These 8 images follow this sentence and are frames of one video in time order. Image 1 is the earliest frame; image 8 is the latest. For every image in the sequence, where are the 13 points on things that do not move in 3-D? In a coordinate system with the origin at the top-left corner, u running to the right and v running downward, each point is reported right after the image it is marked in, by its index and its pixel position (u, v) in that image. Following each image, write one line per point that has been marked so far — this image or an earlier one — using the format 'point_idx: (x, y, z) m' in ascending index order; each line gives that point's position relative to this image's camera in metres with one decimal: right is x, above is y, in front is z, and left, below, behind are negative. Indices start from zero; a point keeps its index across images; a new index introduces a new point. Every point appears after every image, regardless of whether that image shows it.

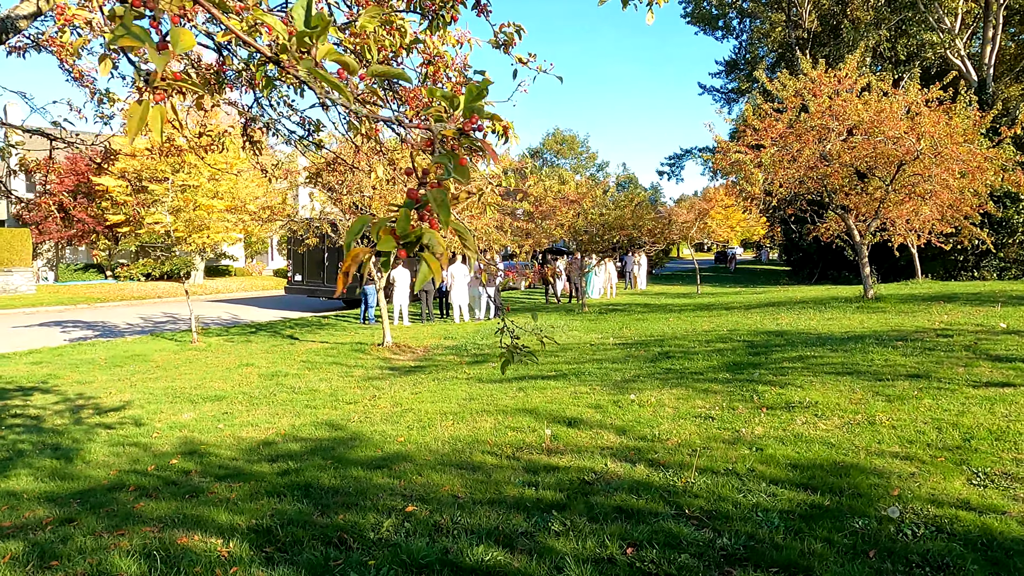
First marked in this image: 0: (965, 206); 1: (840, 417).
0: (+9.0, +1.6, +13.1) m
1: (+2.0, -0.8, +4.2) m
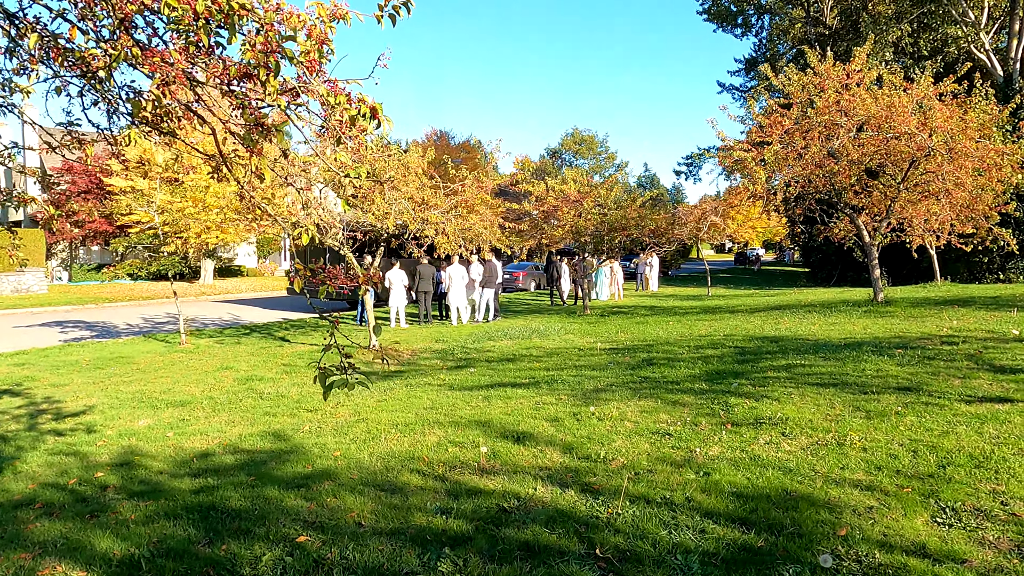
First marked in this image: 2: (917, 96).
0: (+8.9, +1.5, +12.5) m
1: (+1.7, -0.8, +3.8) m
2: (+7.1, +3.5, +11.9) m
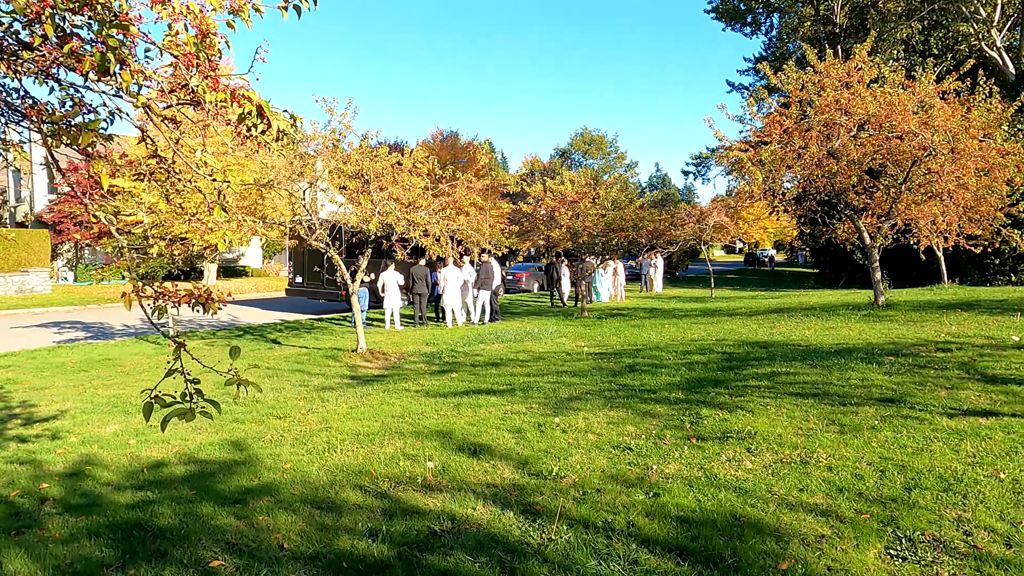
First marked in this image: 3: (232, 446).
0: (+8.8, +1.5, +12.2) m
1: (+1.4, -0.9, +3.6) m
2: (+7.0, +3.5, +11.6) m
3: (-2.1, -1.2, +5.0) m
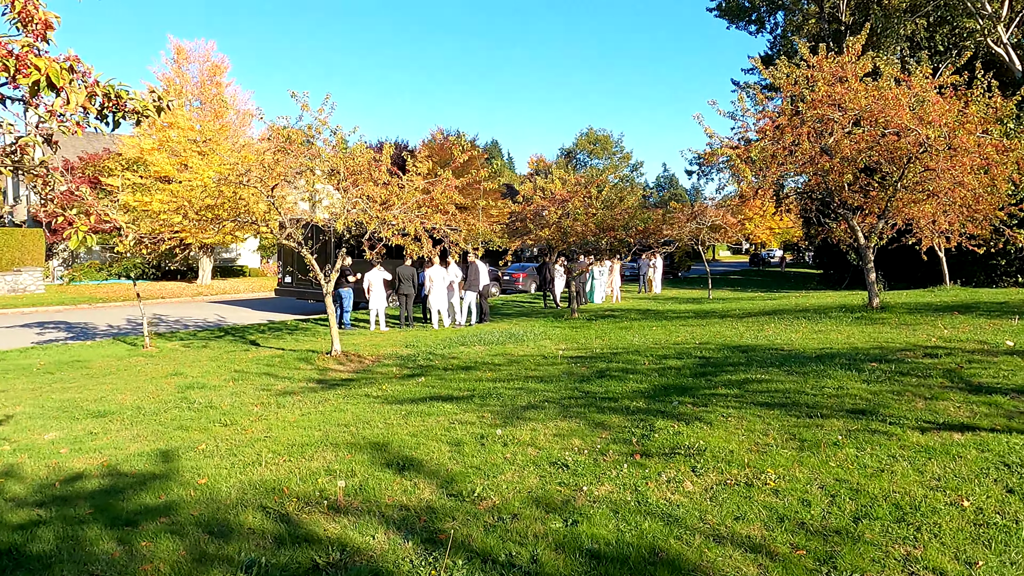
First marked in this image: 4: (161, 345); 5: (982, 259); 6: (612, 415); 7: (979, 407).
0: (+8.5, +1.4, +11.8) m
1: (+1.0, -0.9, +3.2) m
2: (+6.7, +3.4, +11.2) m
3: (-2.5, -1.2, +4.7) m
4: (-6.2, -1.0, +11.7) m
5: (+12.6, +0.8, +17.9) m
6: (+0.7, -0.9, +4.7) m
7: (+3.0, -0.8, +4.3) m
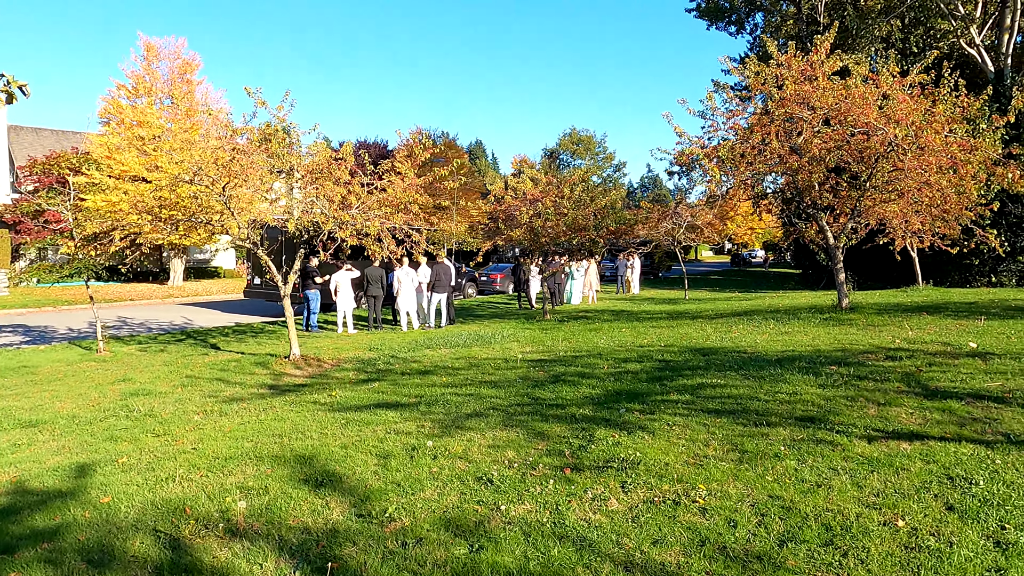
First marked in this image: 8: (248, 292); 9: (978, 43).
0: (+7.9, +1.4, +11.7) m
1: (+0.6, -0.9, +3.0) m
2: (+6.1, +3.4, +11.1) m
3: (-2.9, -1.2, +4.4) m
4: (-6.8, -1.1, +11.4) m
5: (+11.9, +0.8, +17.9) m
6: (+0.3, -0.9, +4.4) m
7: (+2.6, -0.8, +4.2) m
8: (-6.7, -0.1, +16.7) m
9: (+12.9, +6.8, +18.4) m
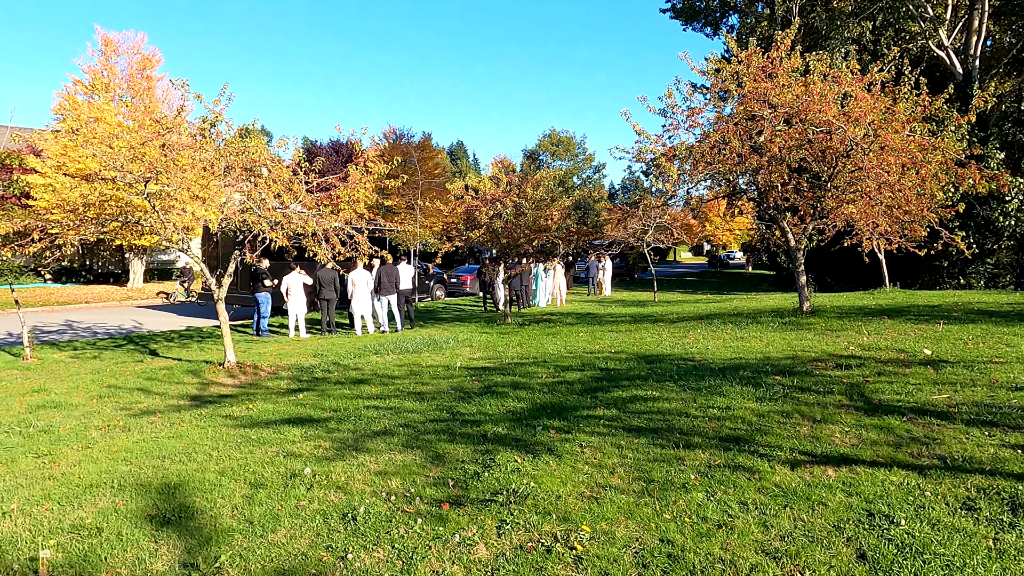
0: (+7.1, +1.4, +11.5) m
1: (+0.1, -0.9, +2.6) m
2: (+5.4, +3.4, +10.8) m
3: (-3.5, -1.3, +3.9) m
4: (-7.5, -1.1, +10.8) m
5: (+11.0, +0.7, +17.8) m
6: (-0.3, -0.9, +4.0) m
7: (+2.0, -0.8, +3.8) m
8: (-7.6, -0.2, +16.1) m
9: (+11.9, +6.8, +18.3) m
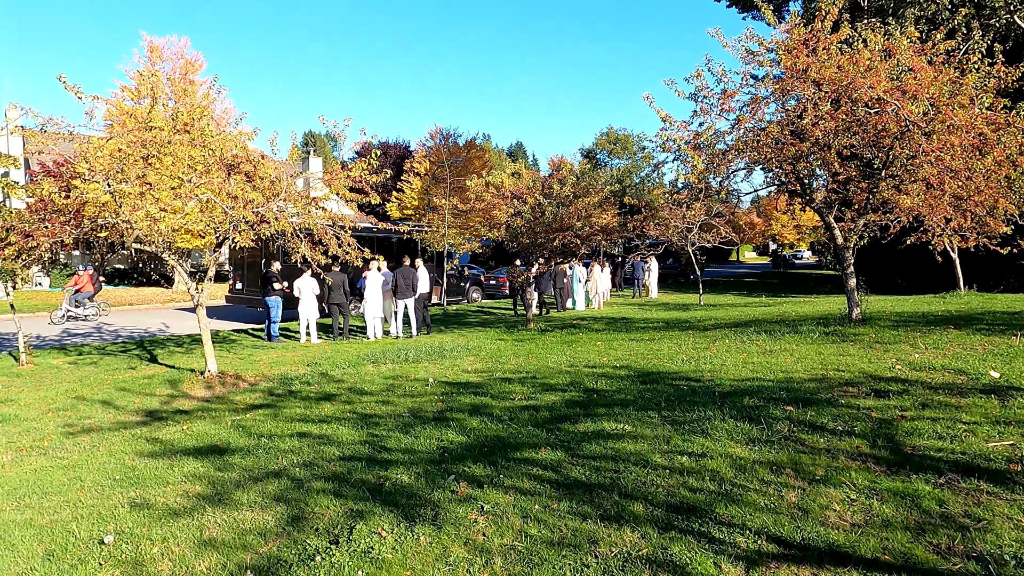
0: (+7.3, +1.3, +9.9) m
1: (-0.6, -1.0, +1.7) m
2: (+5.5, +3.3, +9.4) m
3: (-4.0, -1.3, +3.3) m
4: (-7.4, -1.2, +10.5) m
5: (+11.7, +0.7, +15.8) m
6: (-0.8, -1.0, +3.1) m
7: (+1.5, -0.9, +2.7) m
8: (-6.9, -0.2, +15.9) m
9: (+12.7, +6.7, +16.3) m
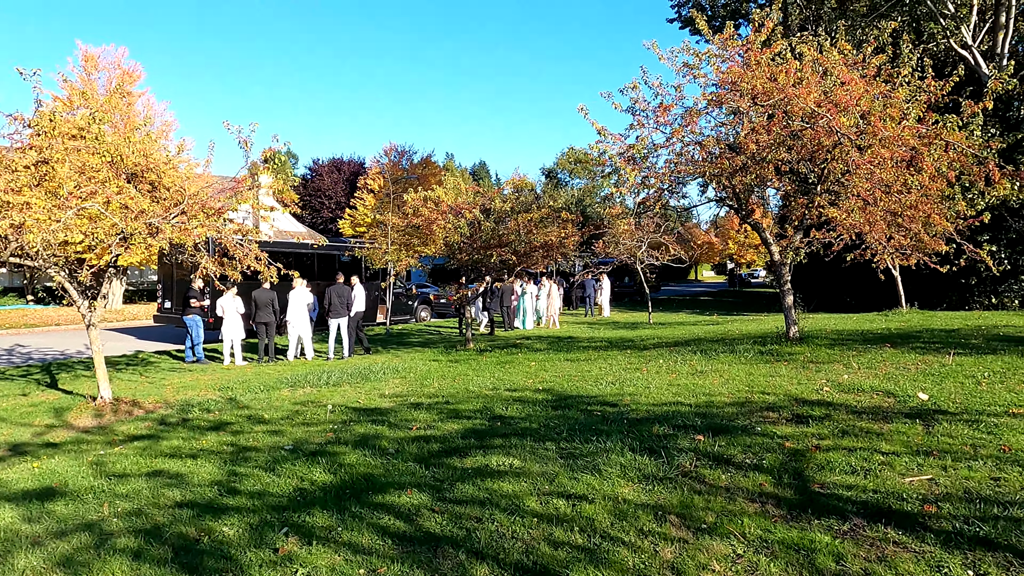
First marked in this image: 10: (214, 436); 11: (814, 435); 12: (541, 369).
0: (+6.3, +1.1, +9.8) m
1: (-1.1, -1.0, +1.1) m
2: (+4.5, +3.1, +9.3) m
3: (-4.6, -1.4, +2.6) m
4: (-8.4, -1.4, +9.6) m
5: (+10.4, +0.2, +16.0) m
6: (-1.4, -1.1, +2.6) m
7: (+0.9, -0.9, +2.3) m
8: (-8.2, -0.7, +15.0) m
9: (+11.3, +6.3, +16.6) m
10: (-2.5, -1.3, +5.8) m
11: (+1.8, -0.9, +4.0) m
12: (+0.4, -1.1, +8.9) m
